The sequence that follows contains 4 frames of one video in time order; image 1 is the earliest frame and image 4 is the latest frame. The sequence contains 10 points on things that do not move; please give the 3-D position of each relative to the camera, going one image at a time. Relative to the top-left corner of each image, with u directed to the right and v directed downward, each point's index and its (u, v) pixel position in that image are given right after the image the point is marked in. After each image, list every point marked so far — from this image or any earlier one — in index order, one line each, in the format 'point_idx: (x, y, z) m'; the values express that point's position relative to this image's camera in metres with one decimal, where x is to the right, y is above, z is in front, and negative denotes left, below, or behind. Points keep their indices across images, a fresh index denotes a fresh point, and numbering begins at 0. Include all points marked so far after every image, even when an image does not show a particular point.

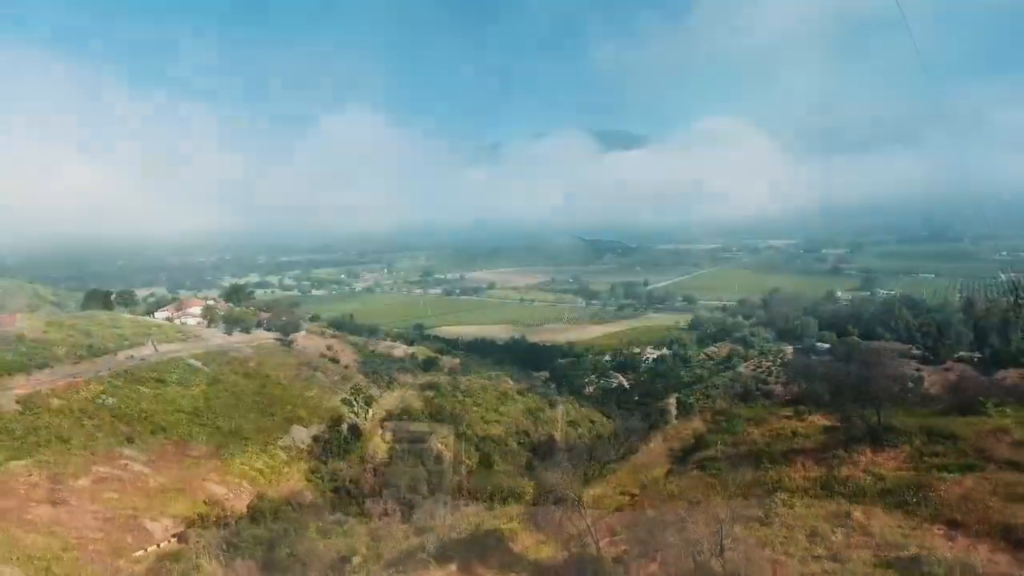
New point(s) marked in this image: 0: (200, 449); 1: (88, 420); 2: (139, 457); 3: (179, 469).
0: (-10.3, -5.3, +19.8) m
1: (-13.5, -4.2, +19.1) m
2: (-11.3, -5.1, +18.2) m
3: (-10.3, -5.5, +18.4) m
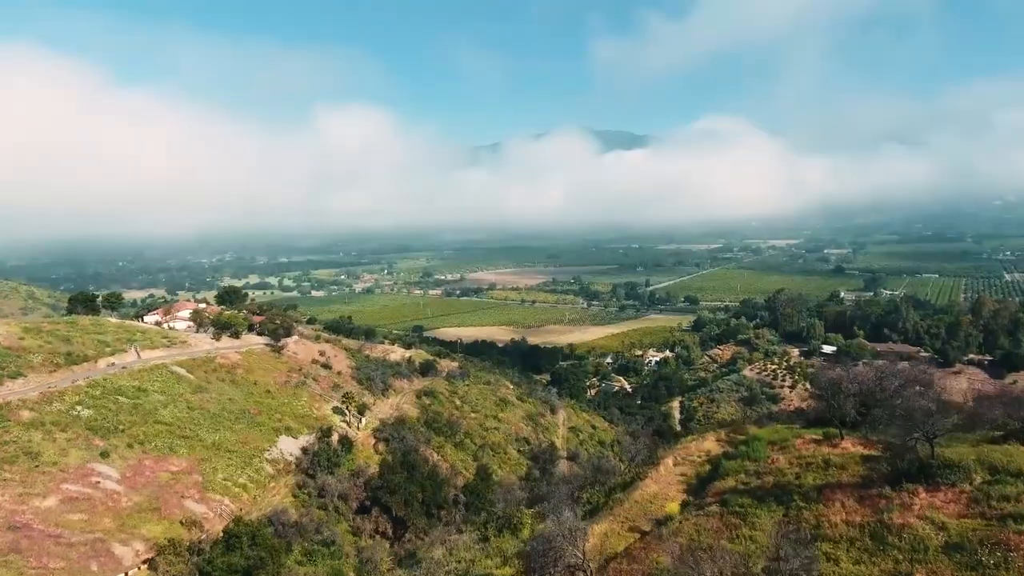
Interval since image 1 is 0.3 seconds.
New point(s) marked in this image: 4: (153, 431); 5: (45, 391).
0: (-10.4, -5.5, +18.7) m
1: (-13.6, -4.4, +18.0) m
2: (-11.4, -5.3, +17.1) m
3: (-10.3, -5.7, +17.3) m
4: (-11.9, -4.7, +19.8) m
5: (-15.5, -3.4, +19.9) m
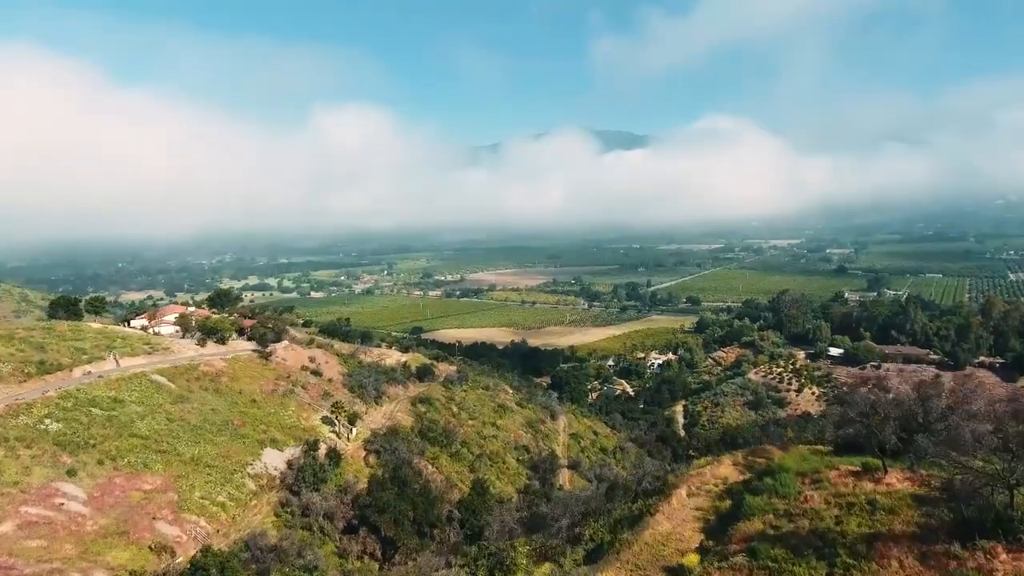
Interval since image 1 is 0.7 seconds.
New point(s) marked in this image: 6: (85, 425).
0: (-10.5, -5.6, +17.5) m
1: (-13.7, -4.5, +16.8) m
2: (-11.5, -5.4, +15.9) m
3: (-10.4, -5.9, +16.1) m
4: (-12.0, -4.9, +18.6) m
5: (-15.6, -3.6, +18.7) m
6: (-13.4, -4.3, +18.9) m
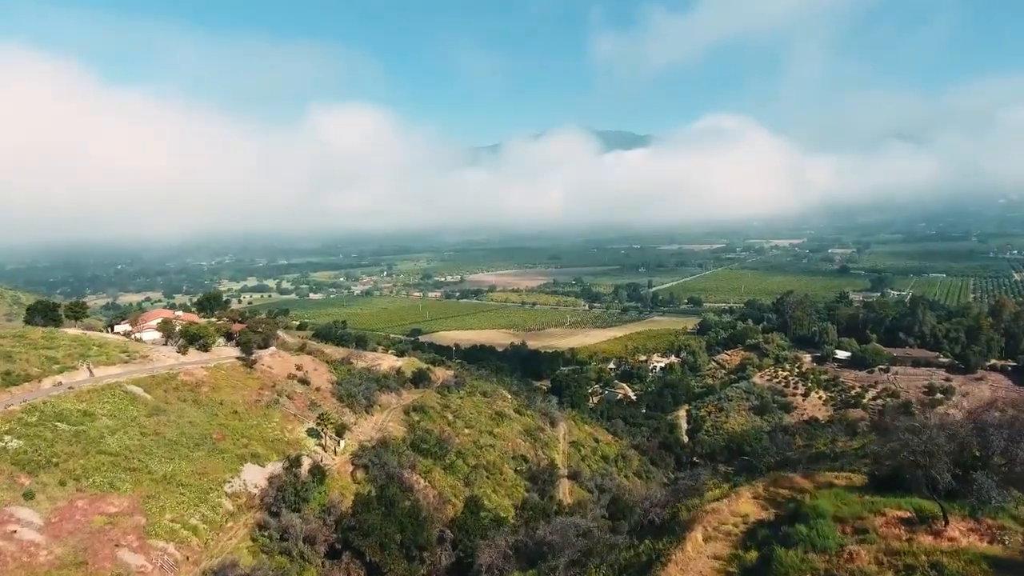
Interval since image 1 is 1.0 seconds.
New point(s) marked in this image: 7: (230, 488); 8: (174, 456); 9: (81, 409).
0: (-10.6, -5.8, +16.2) m
1: (-13.8, -4.7, +15.6) m
2: (-11.6, -5.6, +14.6) m
3: (-10.6, -6.0, +14.8) m
4: (-12.1, -5.1, +17.4) m
5: (-15.8, -3.8, +17.4) m
6: (-13.6, -4.5, +17.6) m
7: (-8.9, -6.3, +18.9) m
8: (-10.8, -5.4, +19.2) m
9: (-14.3, -4.0, +19.9) m
